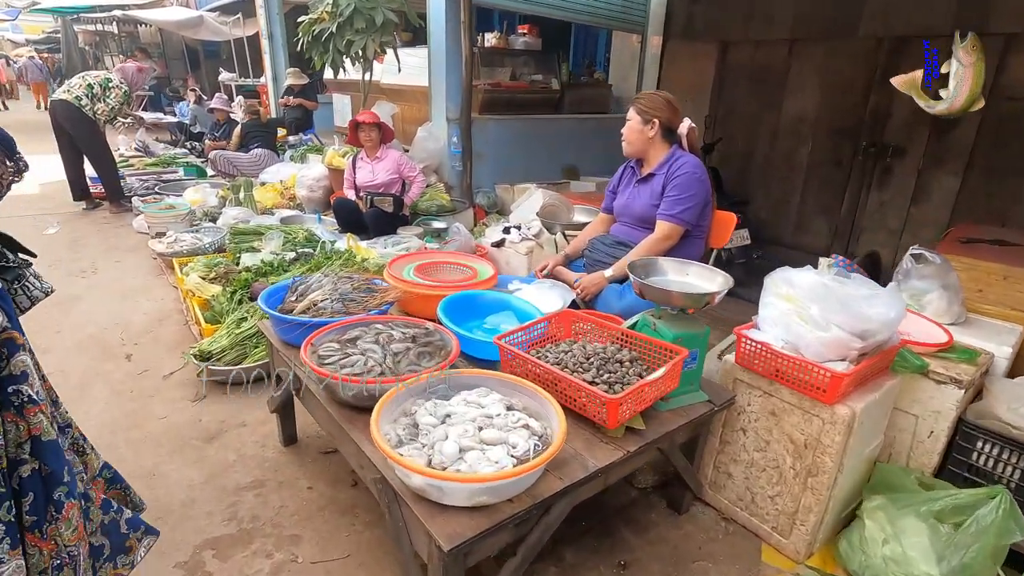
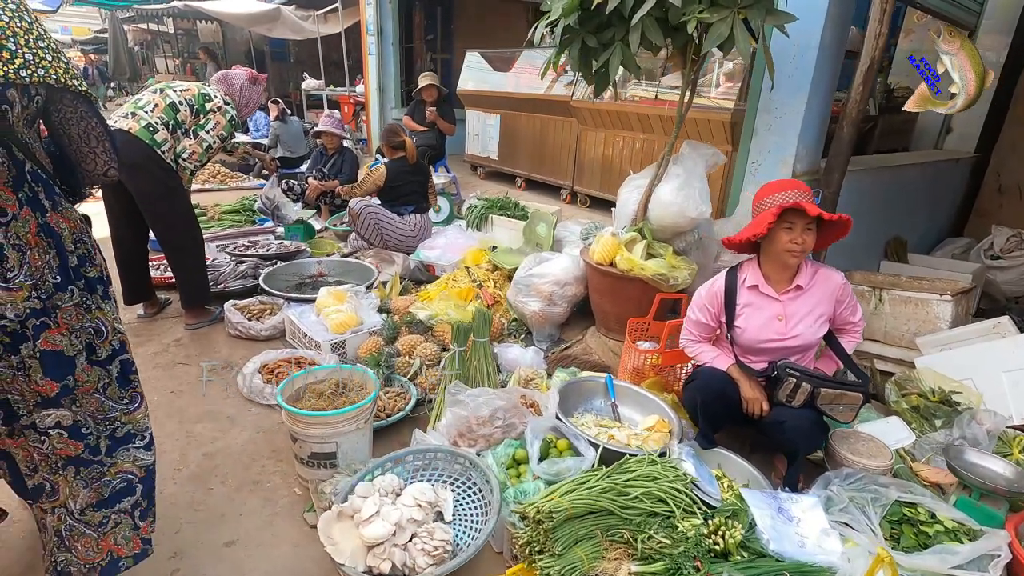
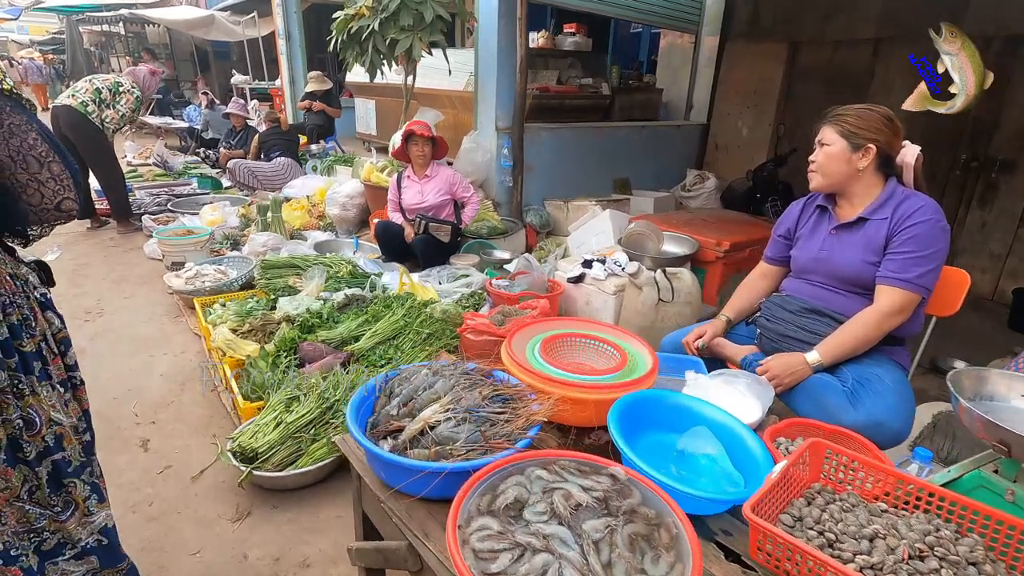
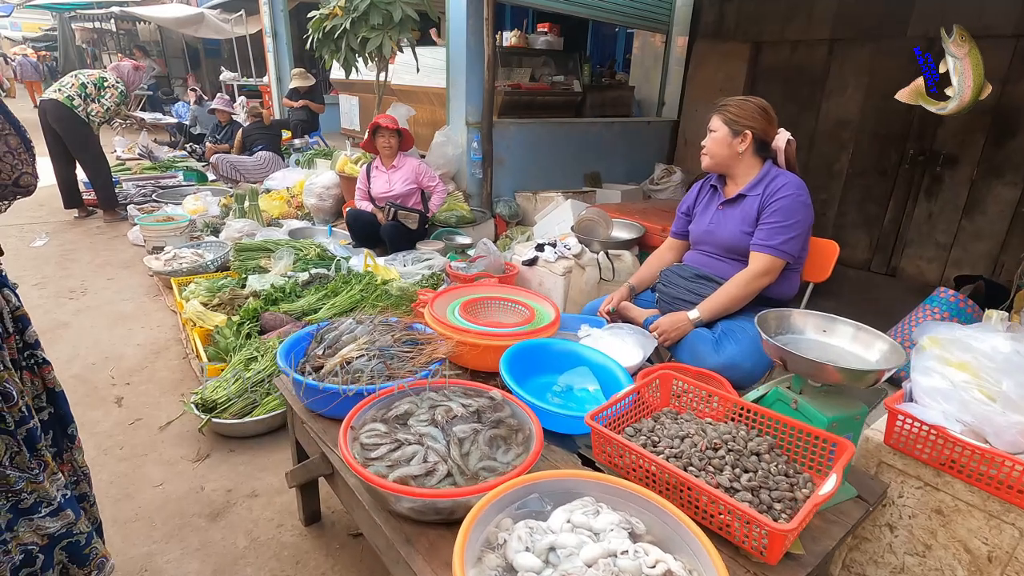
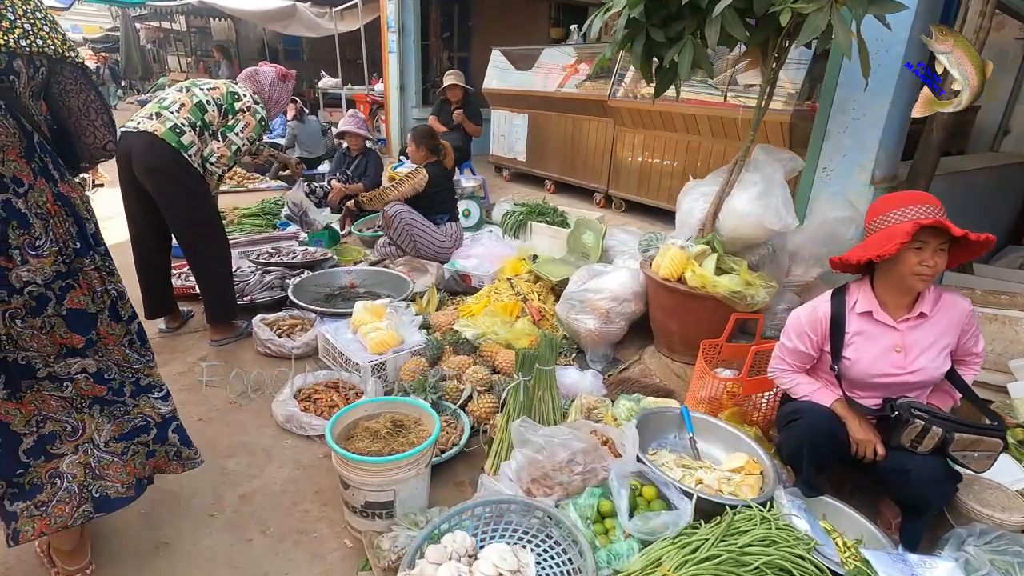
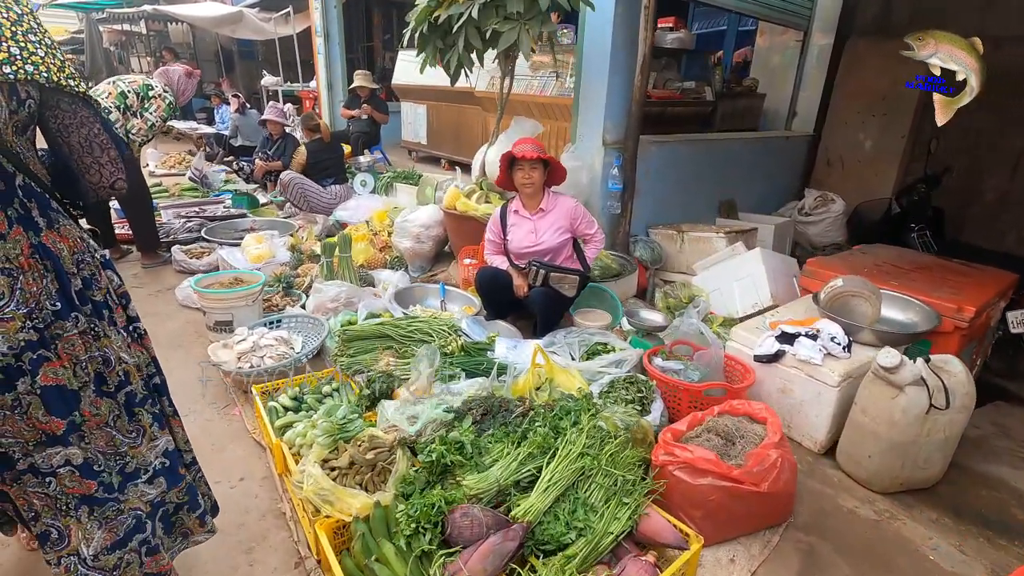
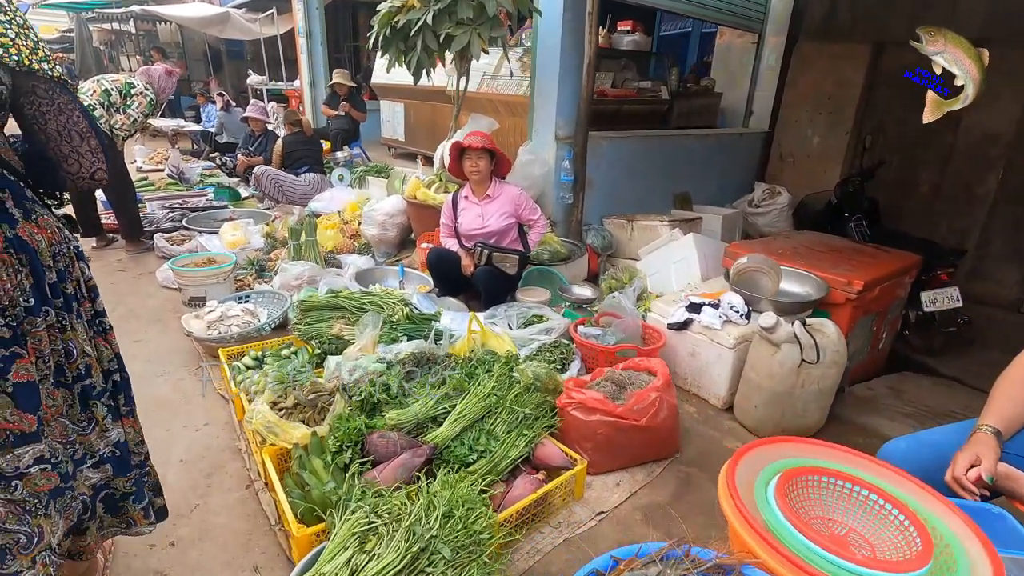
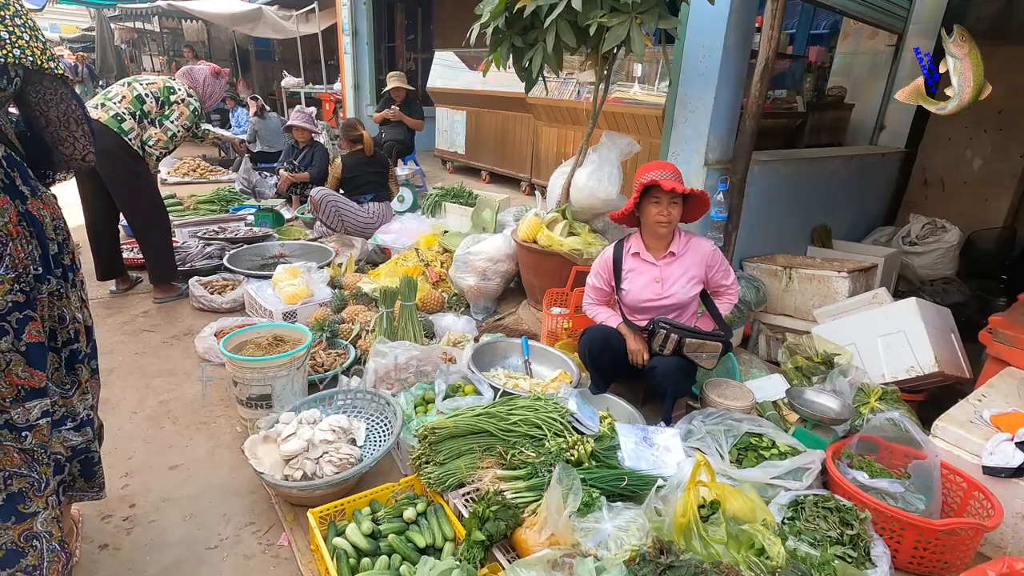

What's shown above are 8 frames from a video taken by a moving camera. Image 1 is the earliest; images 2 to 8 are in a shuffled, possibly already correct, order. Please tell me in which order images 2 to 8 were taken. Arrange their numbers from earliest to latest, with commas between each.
4, 3, 7, 6, 8, 2, 5
